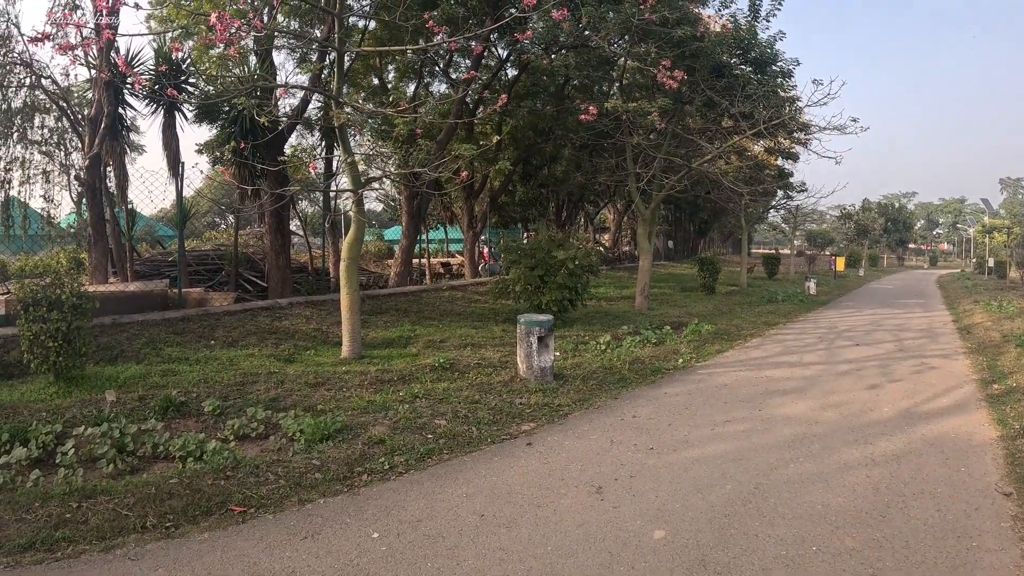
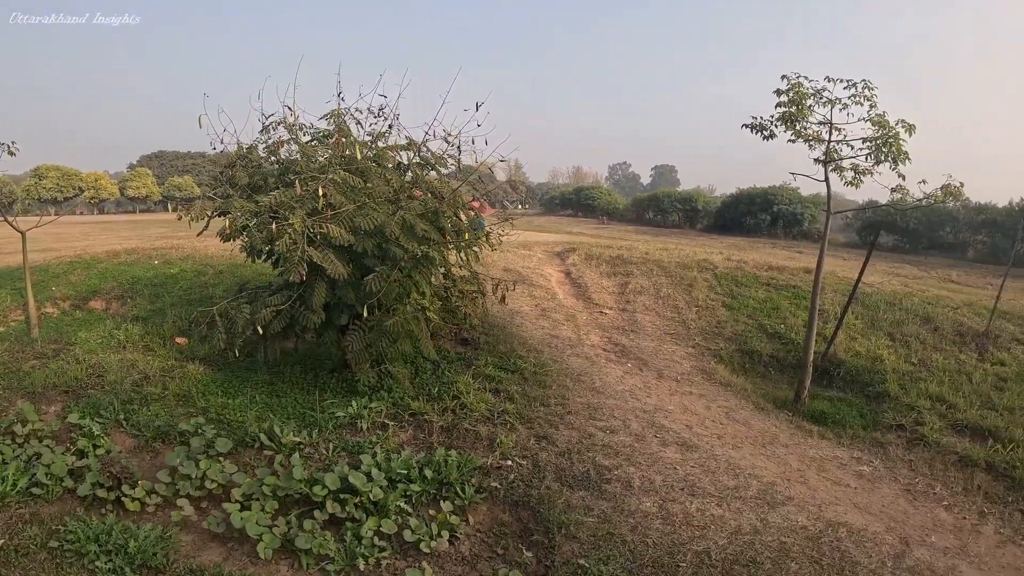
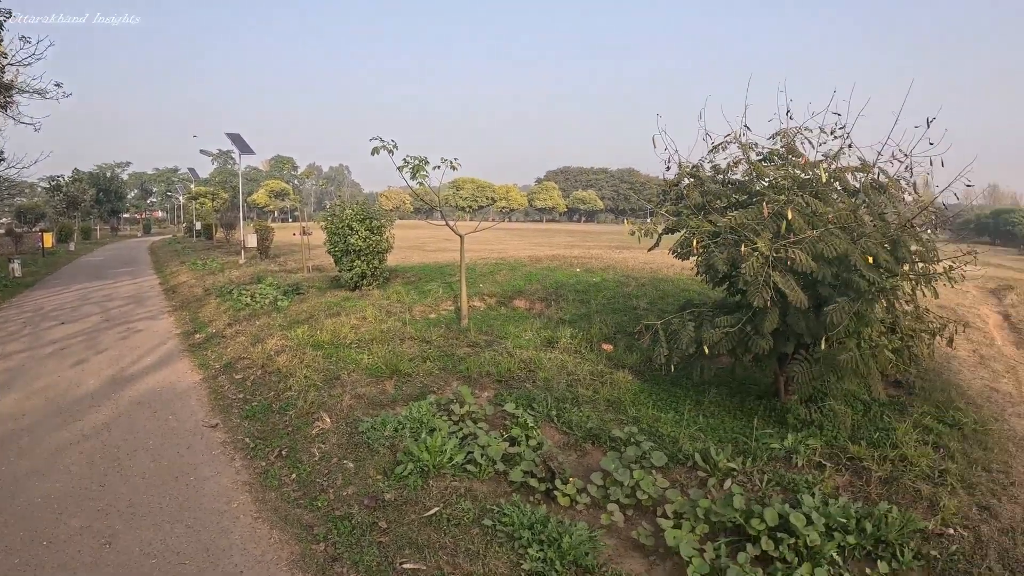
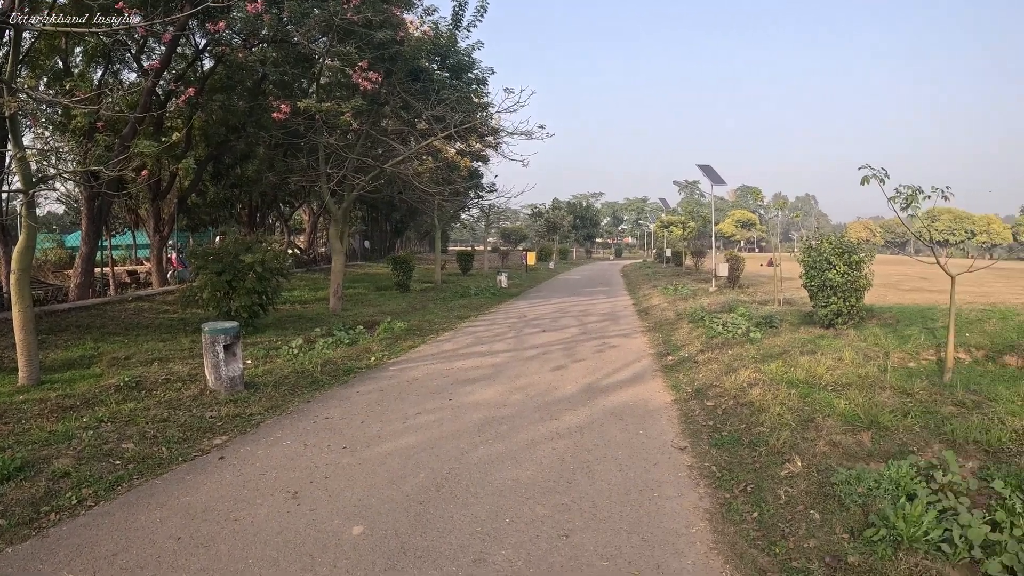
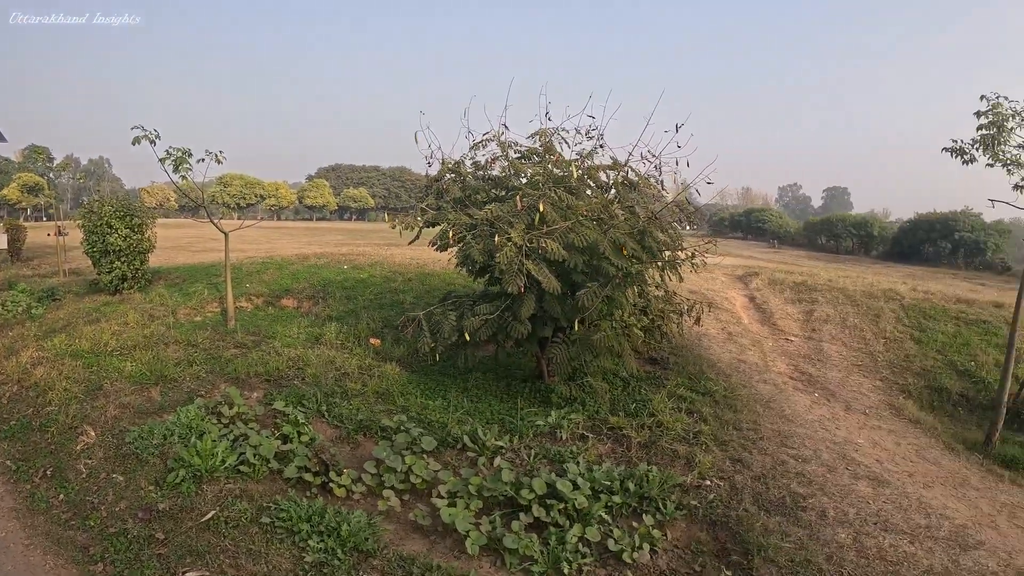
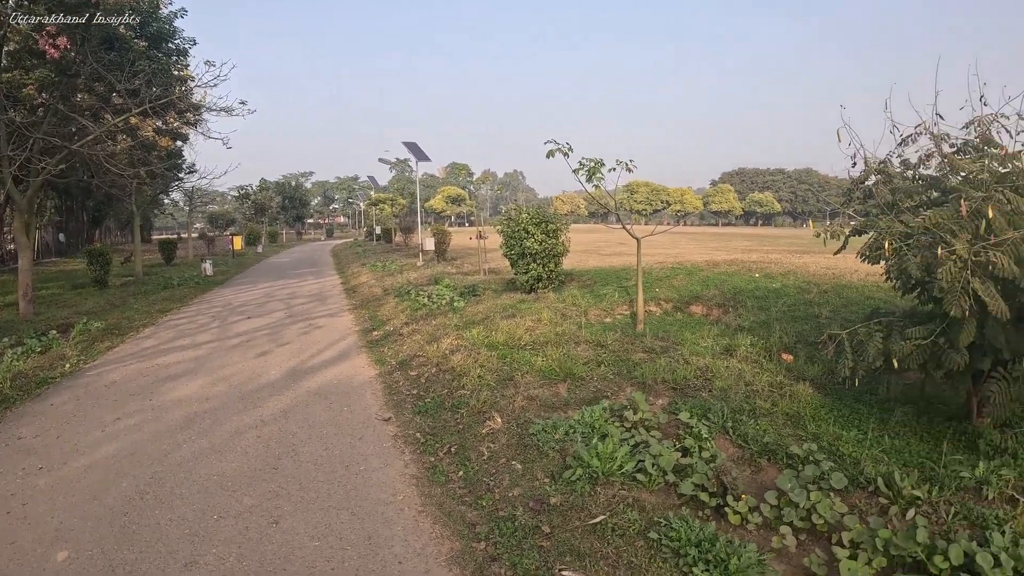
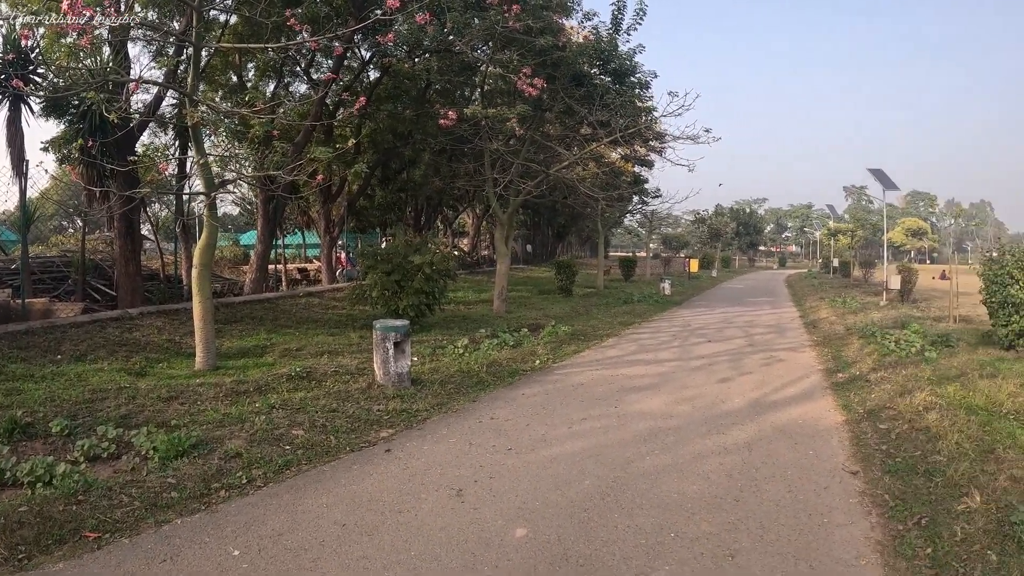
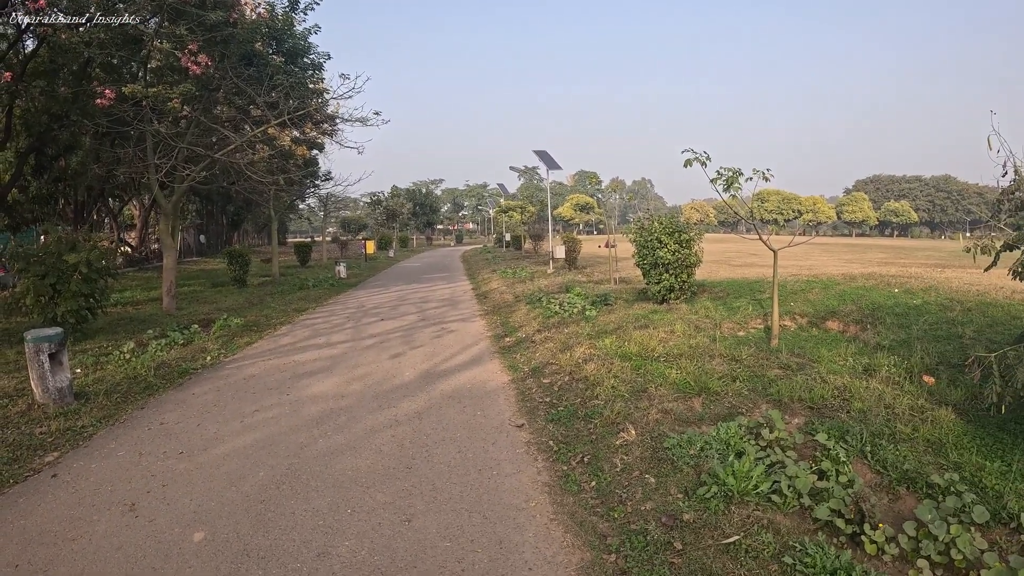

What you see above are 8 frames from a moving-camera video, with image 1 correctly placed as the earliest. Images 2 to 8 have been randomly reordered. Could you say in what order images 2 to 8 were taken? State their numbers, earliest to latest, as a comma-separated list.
7, 4, 8, 6, 3, 5, 2
